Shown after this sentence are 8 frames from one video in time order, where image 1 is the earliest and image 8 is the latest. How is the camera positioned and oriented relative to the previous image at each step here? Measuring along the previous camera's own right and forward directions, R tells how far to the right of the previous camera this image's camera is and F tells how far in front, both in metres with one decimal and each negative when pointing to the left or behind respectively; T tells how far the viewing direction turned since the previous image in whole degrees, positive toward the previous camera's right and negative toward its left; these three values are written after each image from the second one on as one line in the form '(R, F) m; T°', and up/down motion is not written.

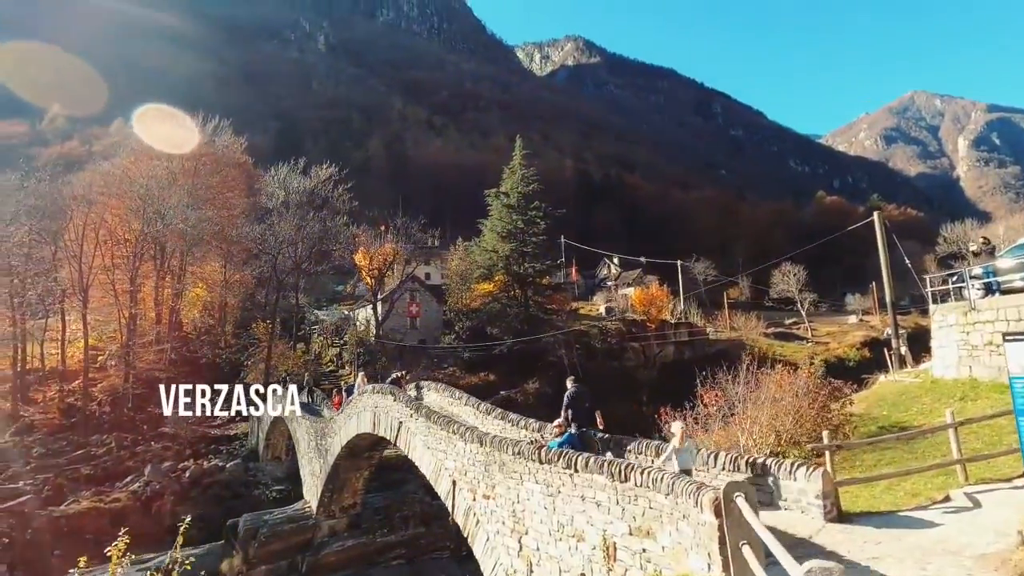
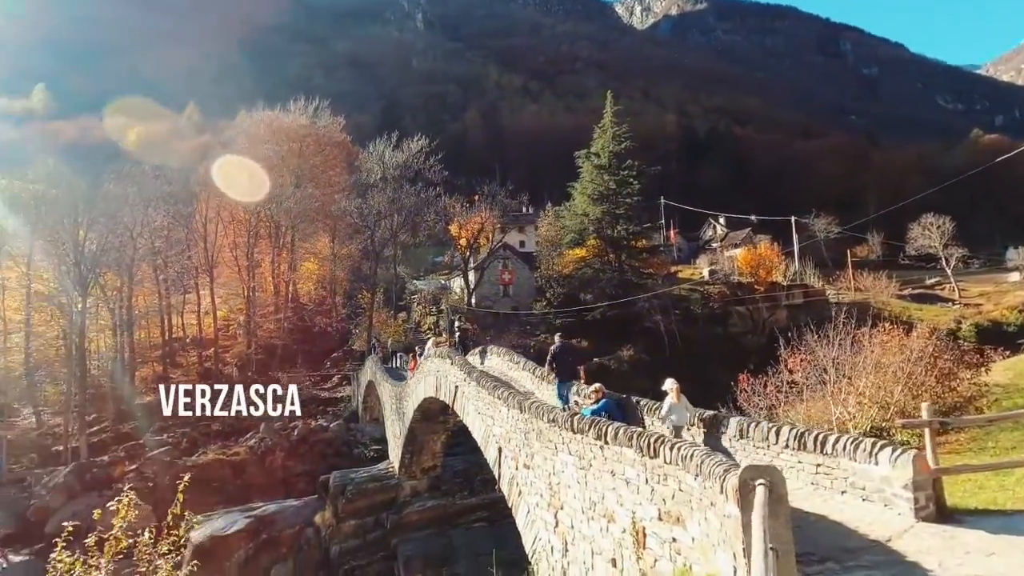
(+0.7, +0.7) m; -11°
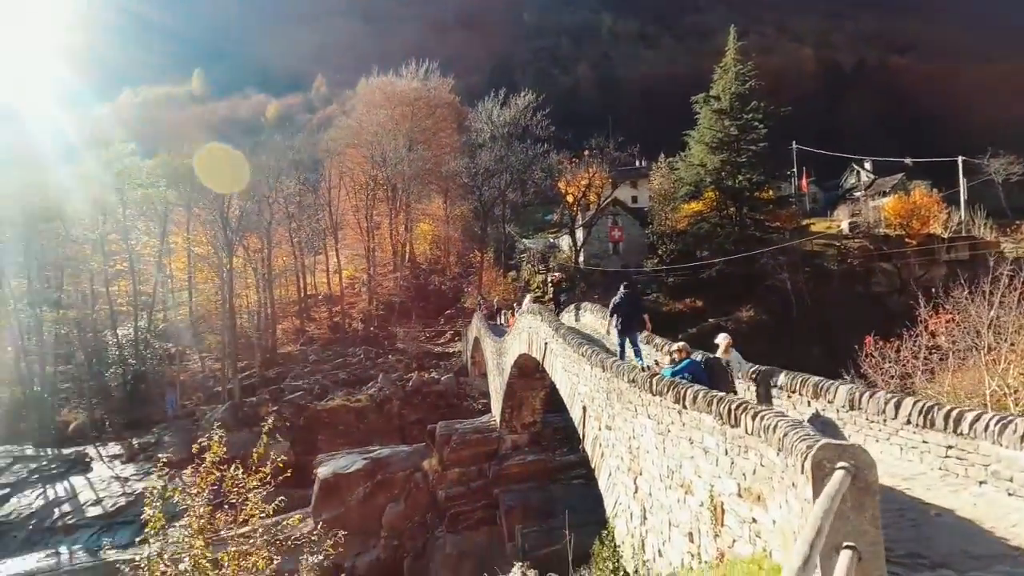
(+0.4, +0.4) m; -12°
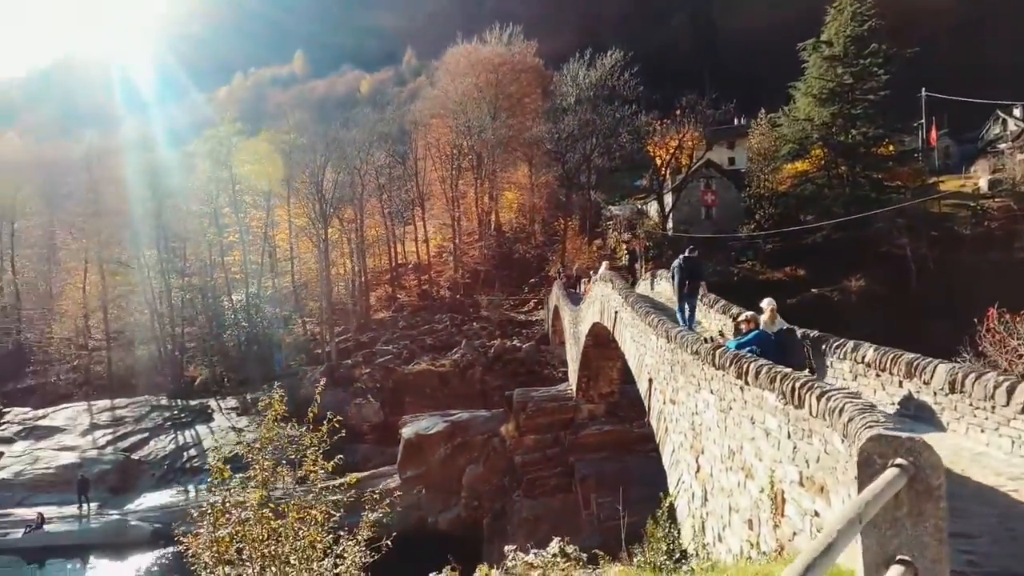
(+0.3, +0.2) m; -9°
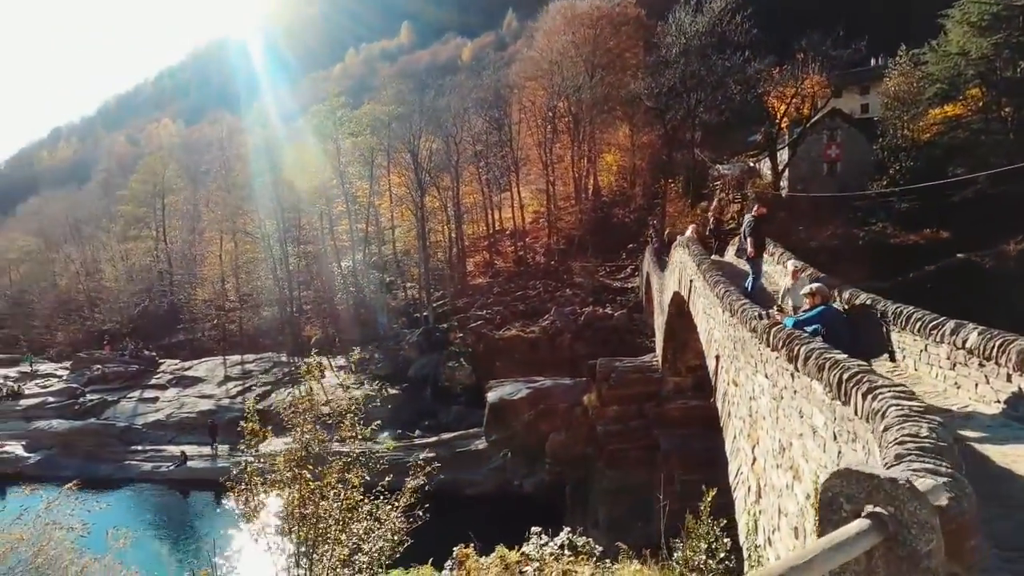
(+0.6, +0.4) m; -11°
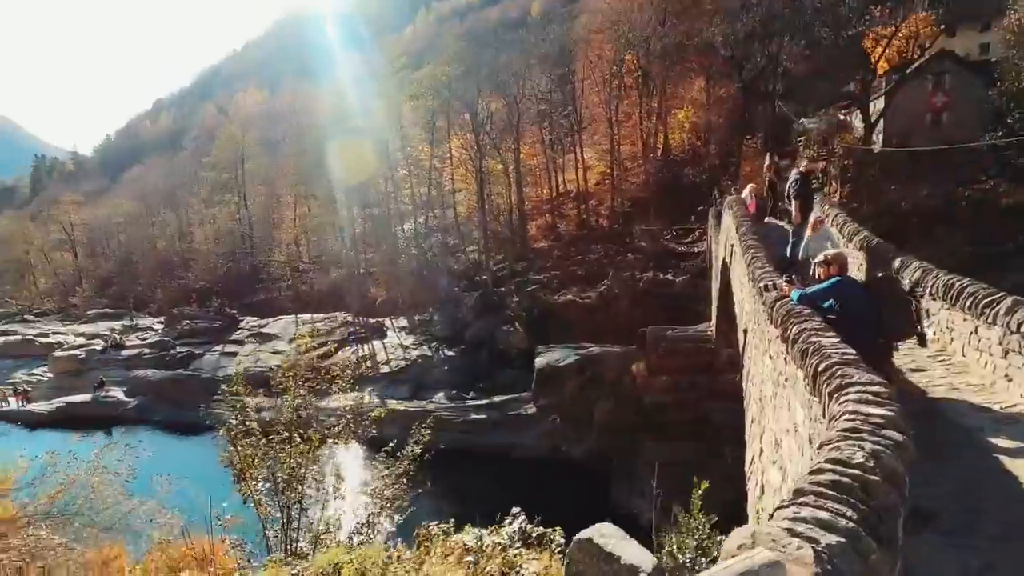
(+0.6, +0.4) m; -8°
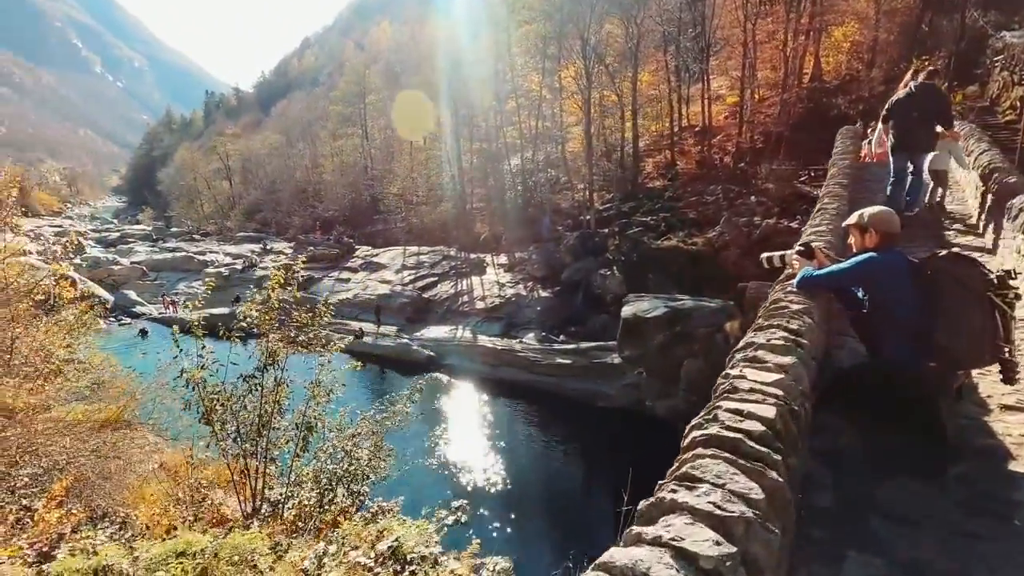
(+0.9, +0.9) m; -13°
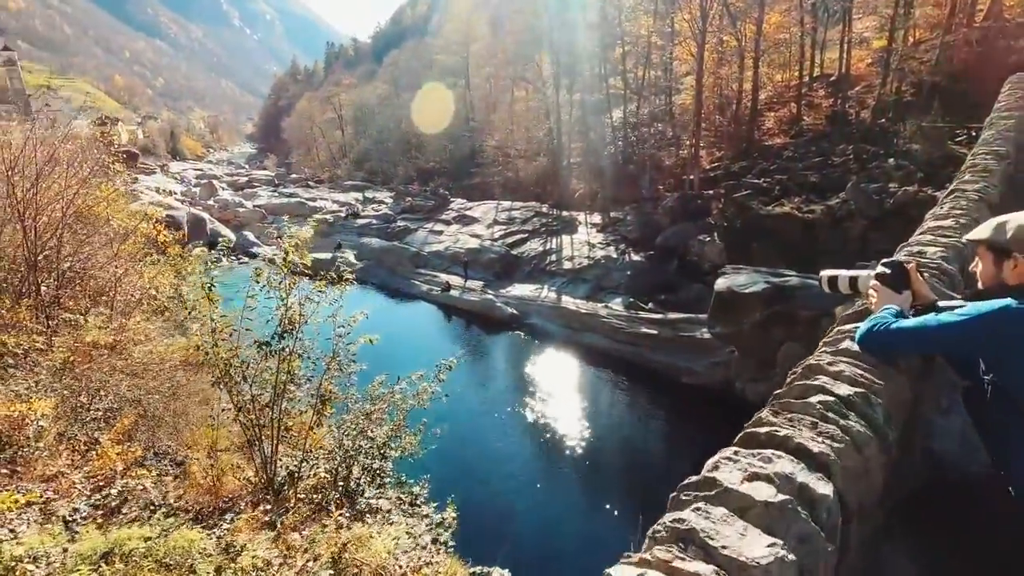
(+0.4, +0.6) m; -10°
